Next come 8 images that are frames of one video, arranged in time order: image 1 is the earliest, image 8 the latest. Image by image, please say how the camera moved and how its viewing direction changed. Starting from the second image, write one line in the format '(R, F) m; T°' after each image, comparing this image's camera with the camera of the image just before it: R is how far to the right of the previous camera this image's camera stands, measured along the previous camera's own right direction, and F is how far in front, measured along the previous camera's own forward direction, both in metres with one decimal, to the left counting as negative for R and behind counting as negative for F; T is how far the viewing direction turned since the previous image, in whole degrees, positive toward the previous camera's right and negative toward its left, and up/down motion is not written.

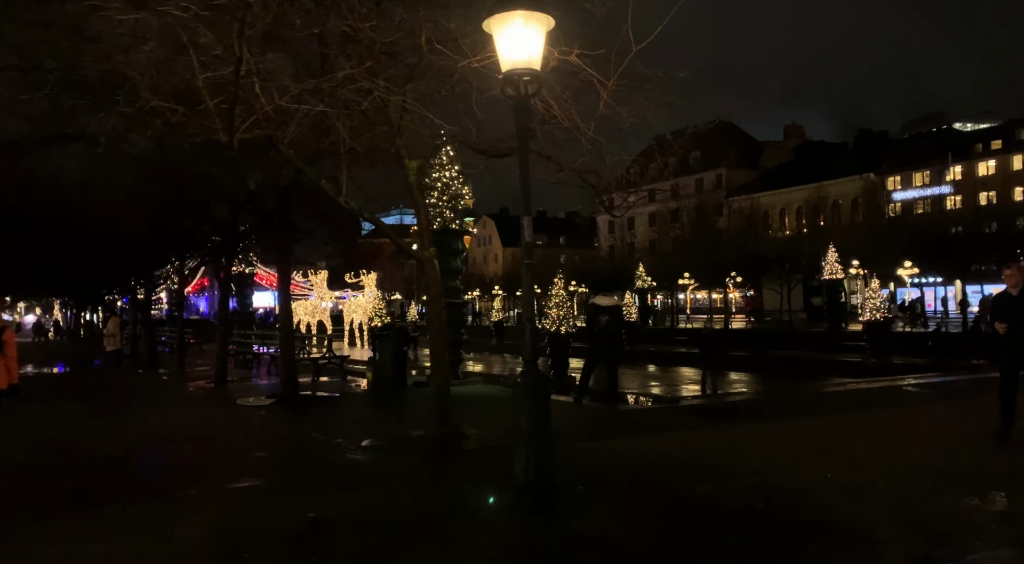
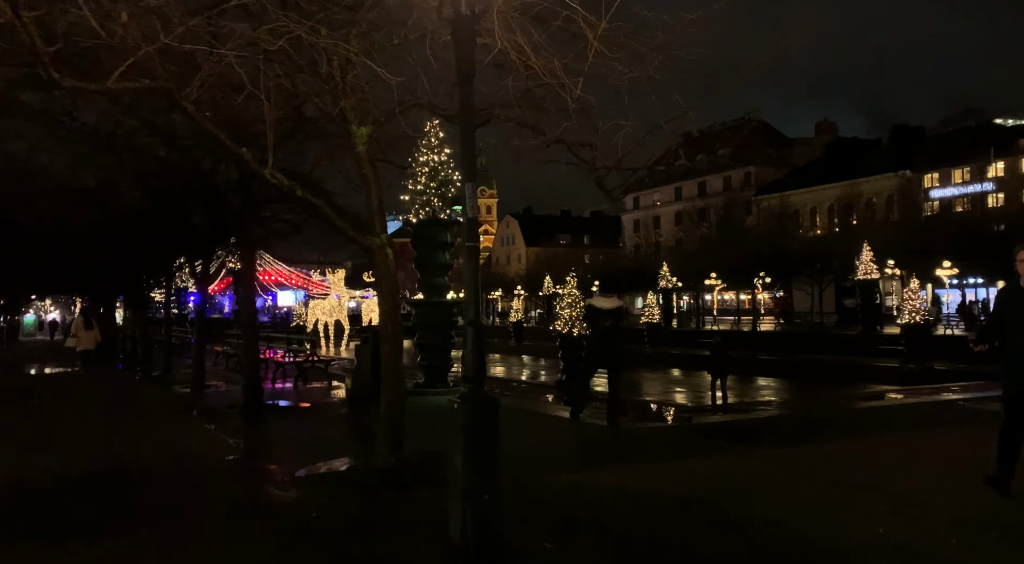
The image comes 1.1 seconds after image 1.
(+0.5, +1.5) m; -2°
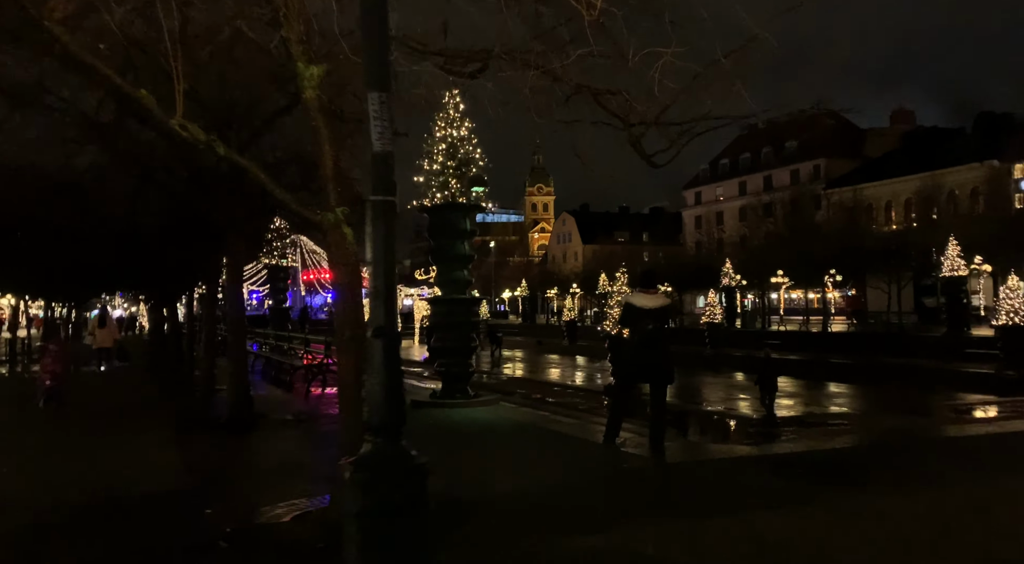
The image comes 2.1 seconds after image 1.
(+0.4, +1.8) m; -4°
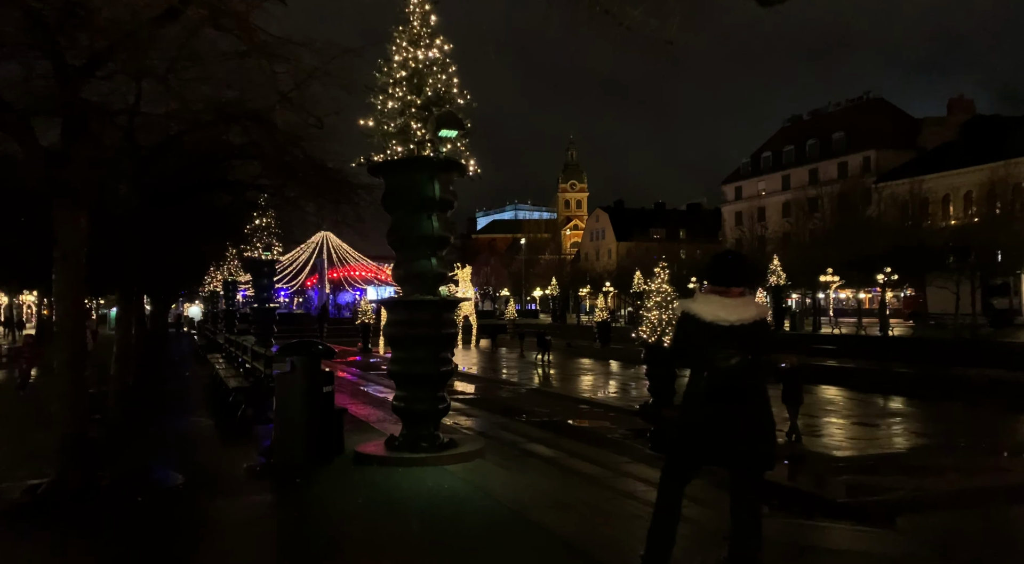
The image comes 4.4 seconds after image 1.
(+0.4, +3.5) m; -2°
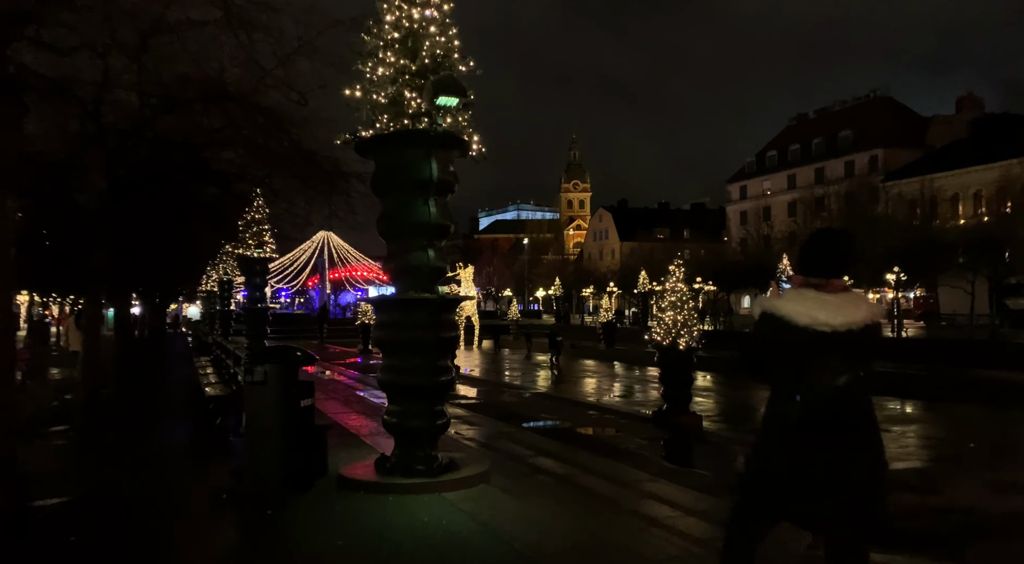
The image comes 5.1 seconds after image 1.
(-0.1, +1.0) m; 0°
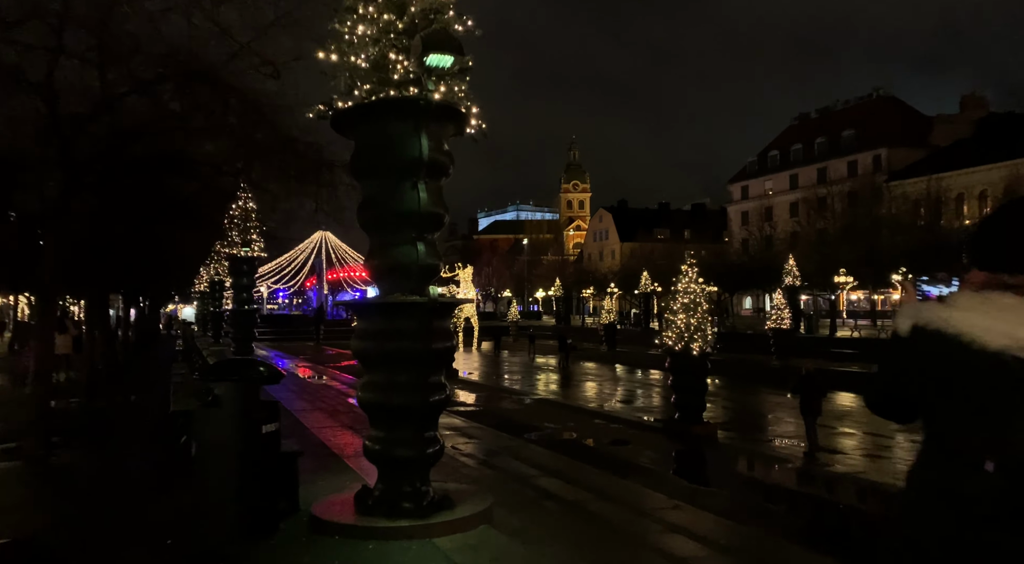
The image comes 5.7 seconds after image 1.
(0.0, +1.0) m; 0°
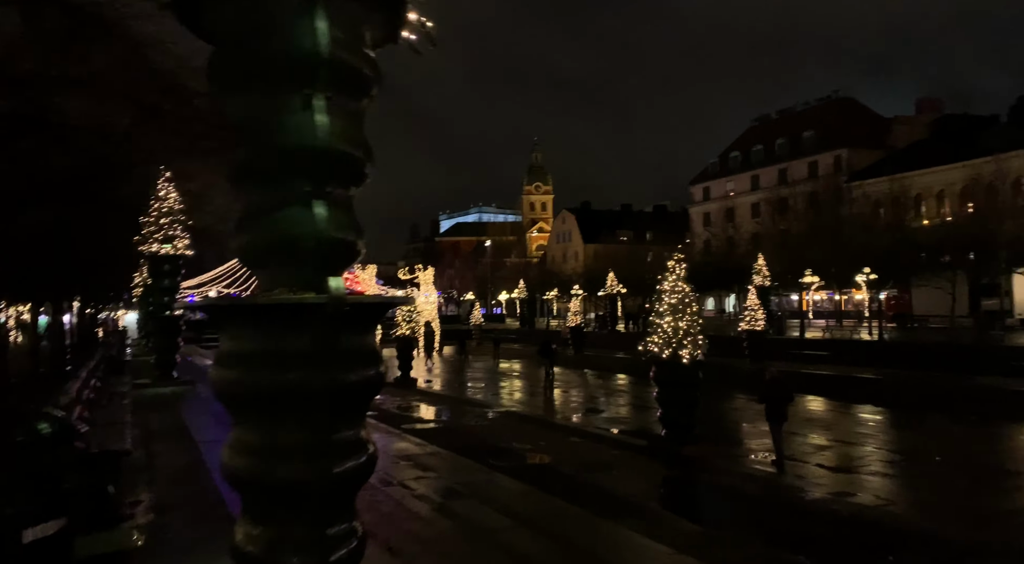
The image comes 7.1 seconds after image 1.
(0.0, +2.1) m; +3°
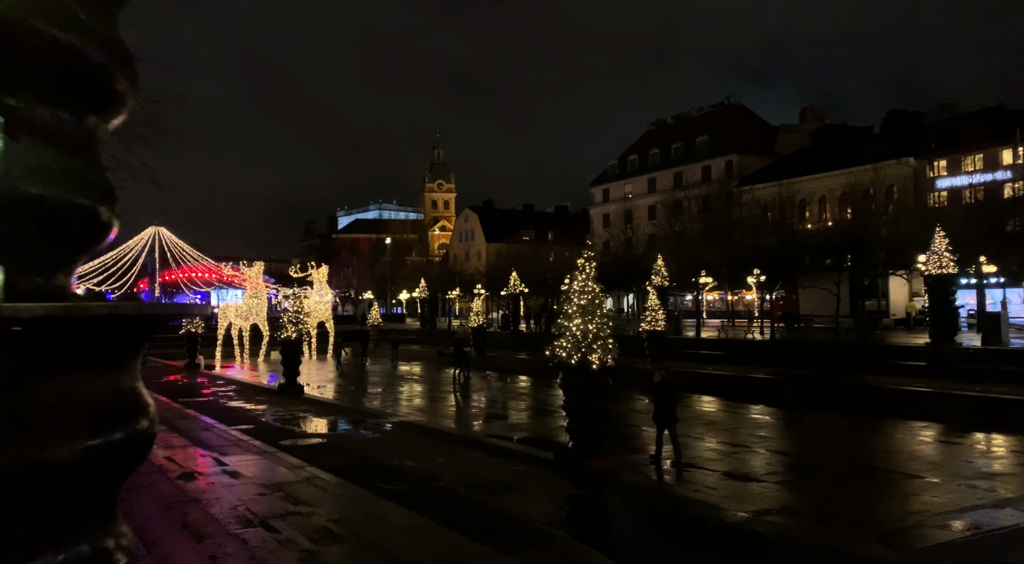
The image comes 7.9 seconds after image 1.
(+0.1, +1.3) m; +7°
